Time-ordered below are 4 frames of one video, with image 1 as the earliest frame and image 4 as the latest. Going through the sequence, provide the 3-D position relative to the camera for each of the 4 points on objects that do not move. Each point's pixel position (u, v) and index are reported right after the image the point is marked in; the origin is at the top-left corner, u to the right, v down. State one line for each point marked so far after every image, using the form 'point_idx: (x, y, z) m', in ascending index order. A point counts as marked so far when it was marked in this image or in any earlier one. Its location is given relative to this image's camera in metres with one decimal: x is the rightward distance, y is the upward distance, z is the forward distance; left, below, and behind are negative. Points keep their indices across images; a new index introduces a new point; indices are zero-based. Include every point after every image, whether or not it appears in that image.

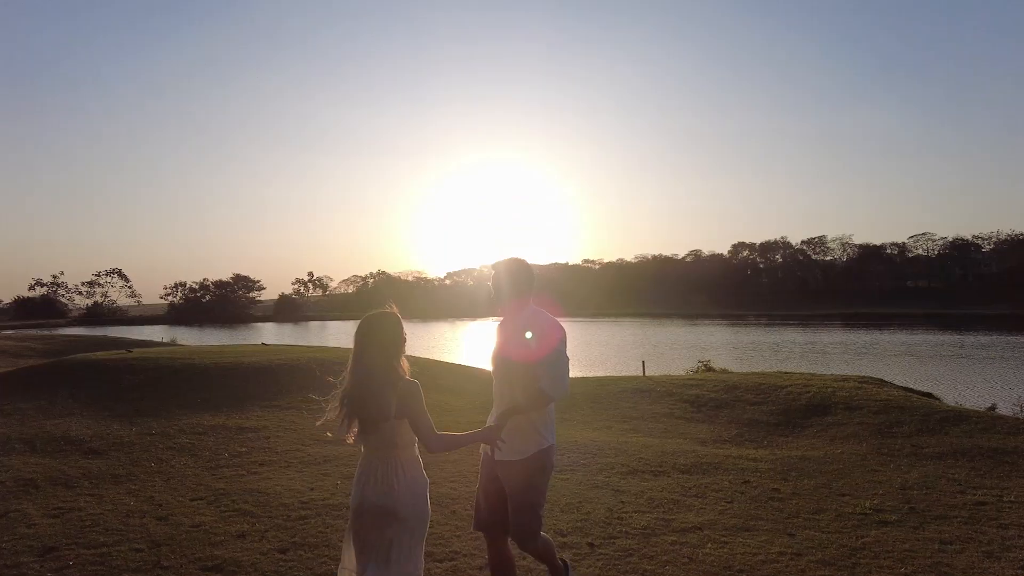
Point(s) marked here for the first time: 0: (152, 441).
0: (-6.3, -2.7, +12.3) m
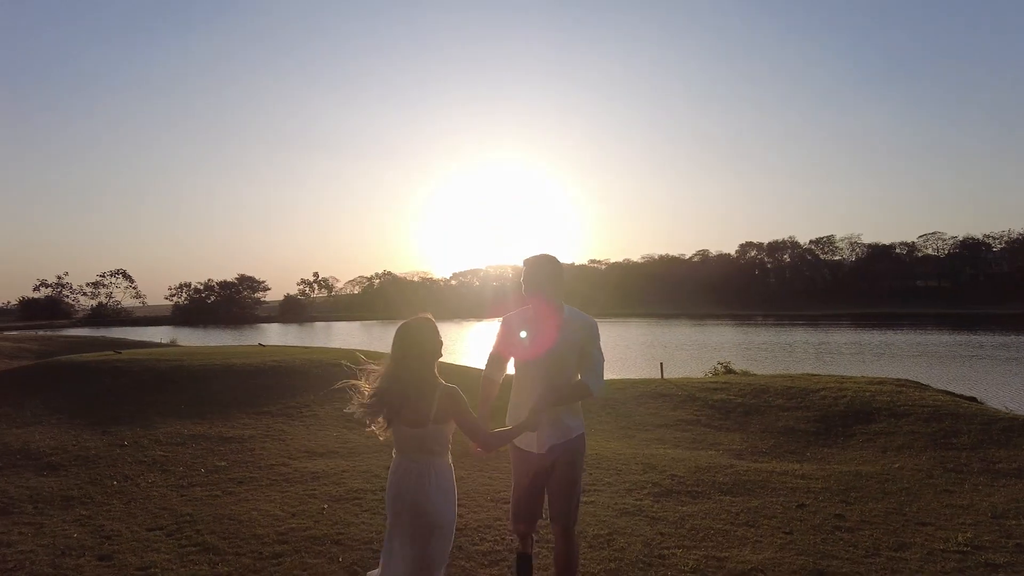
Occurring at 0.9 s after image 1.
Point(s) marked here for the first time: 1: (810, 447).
0: (-6.1, -2.6, +10.9) m
1: (+5.3, -2.8, +12.4) m
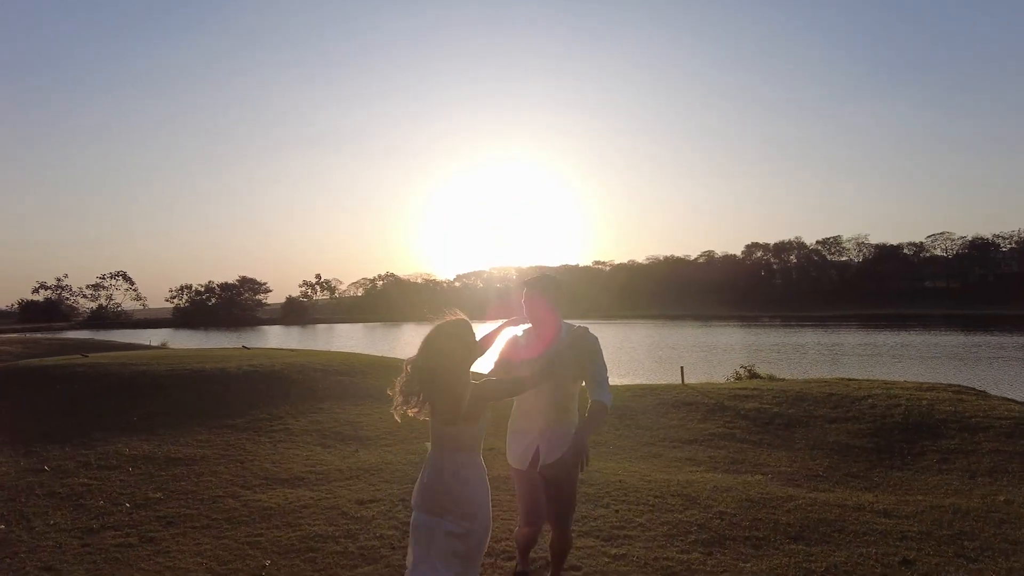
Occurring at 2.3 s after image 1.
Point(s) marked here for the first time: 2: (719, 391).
0: (-6.0, -2.5, +8.9) m
1: (+5.3, -2.7, +10.3) m
2: (+5.3, -2.6, +17.9) m
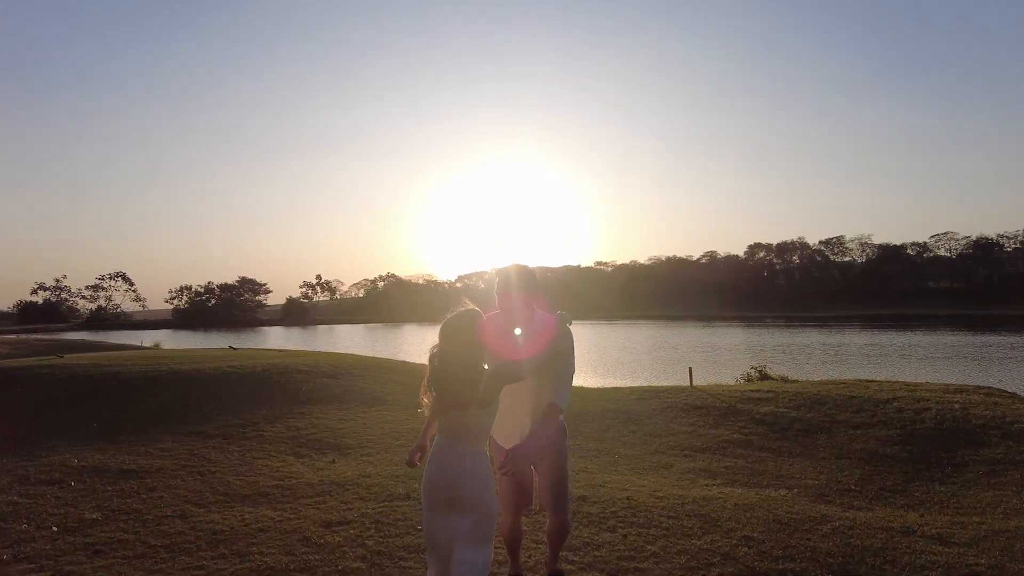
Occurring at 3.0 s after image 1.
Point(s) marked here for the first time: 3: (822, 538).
0: (-6.1, -2.3, +7.8) m
1: (+5.3, -2.5, +9.2) m
2: (+5.2, -2.5, +16.8) m
3: (+3.0, -2.4, +6.7) m
